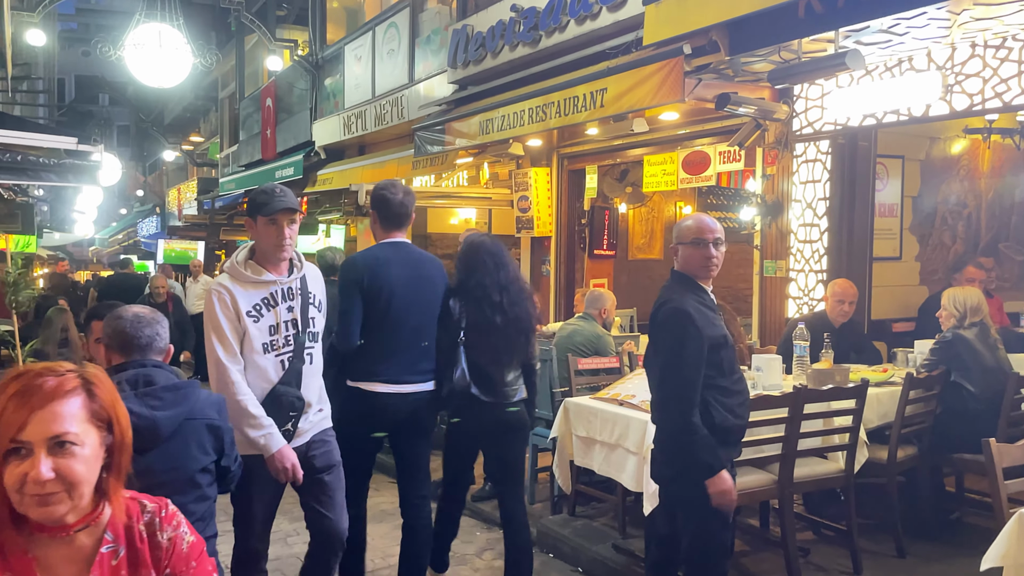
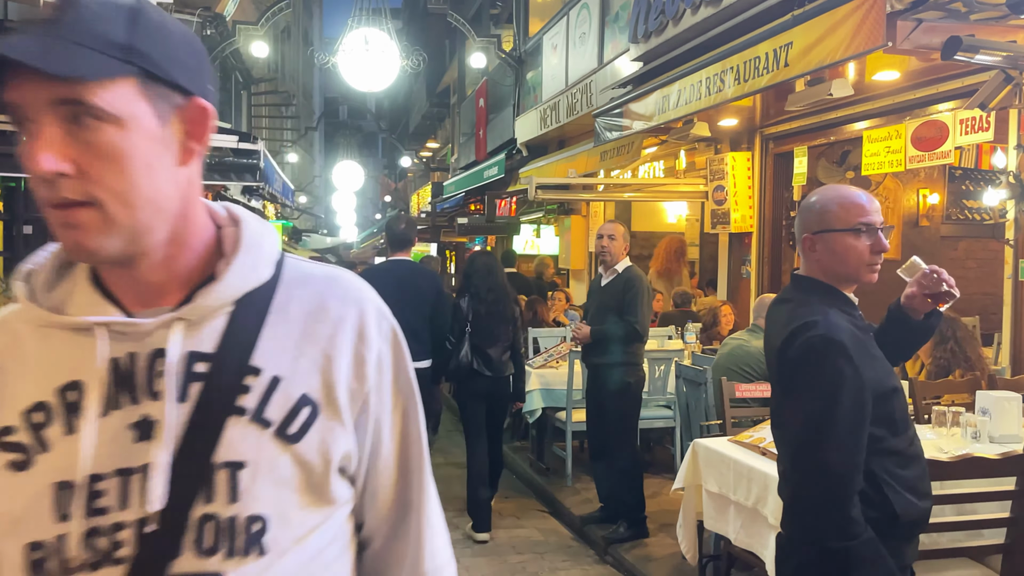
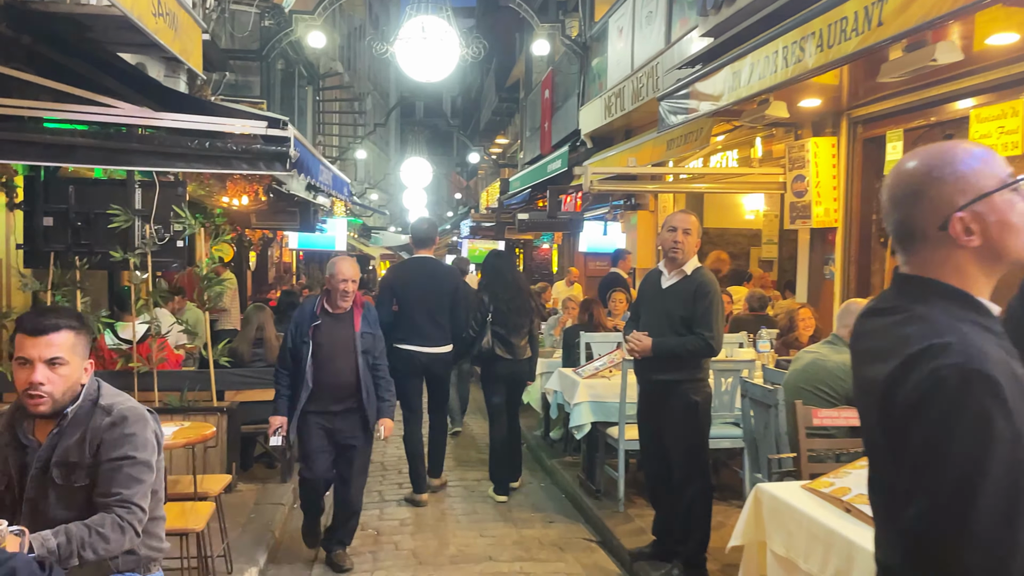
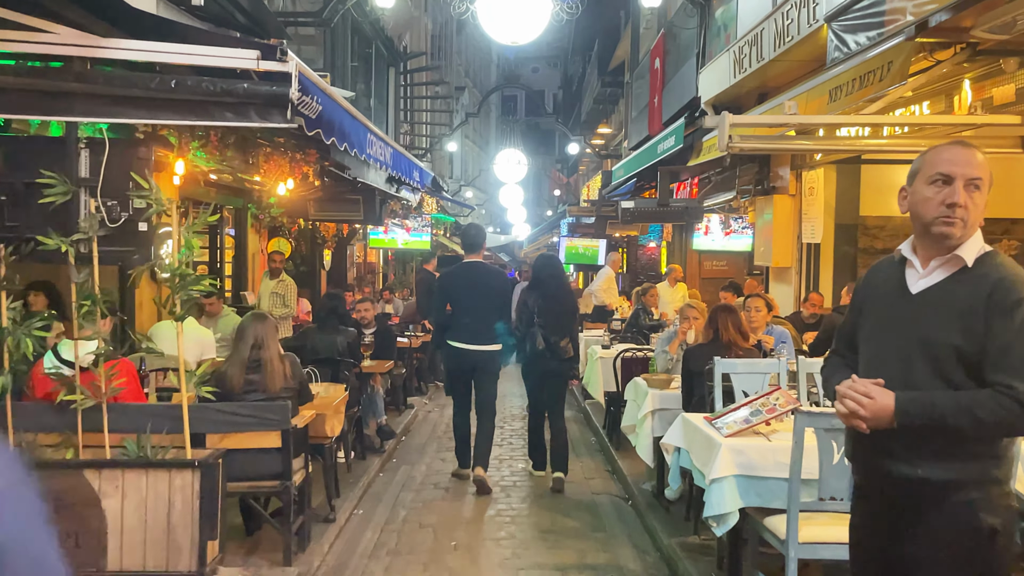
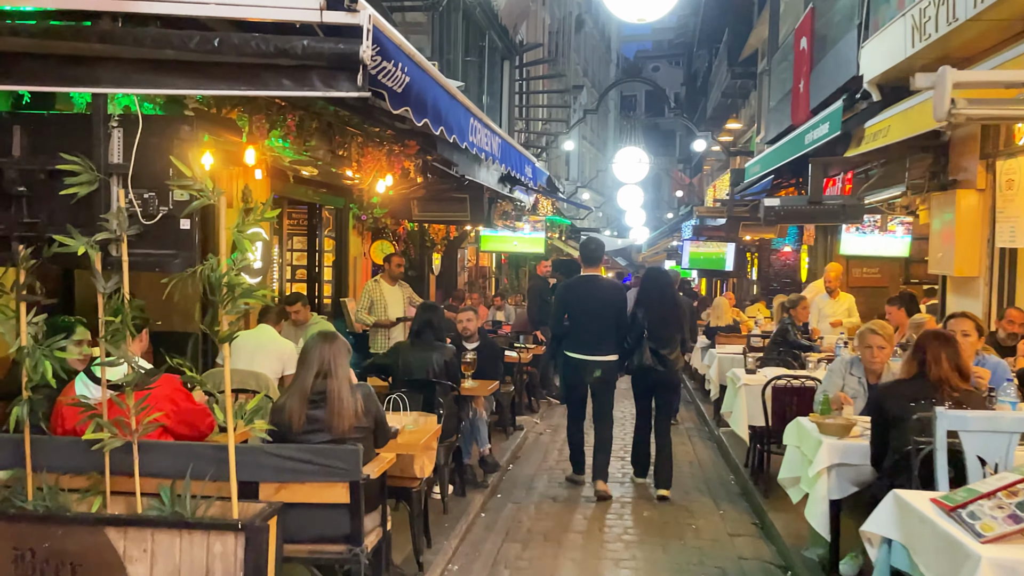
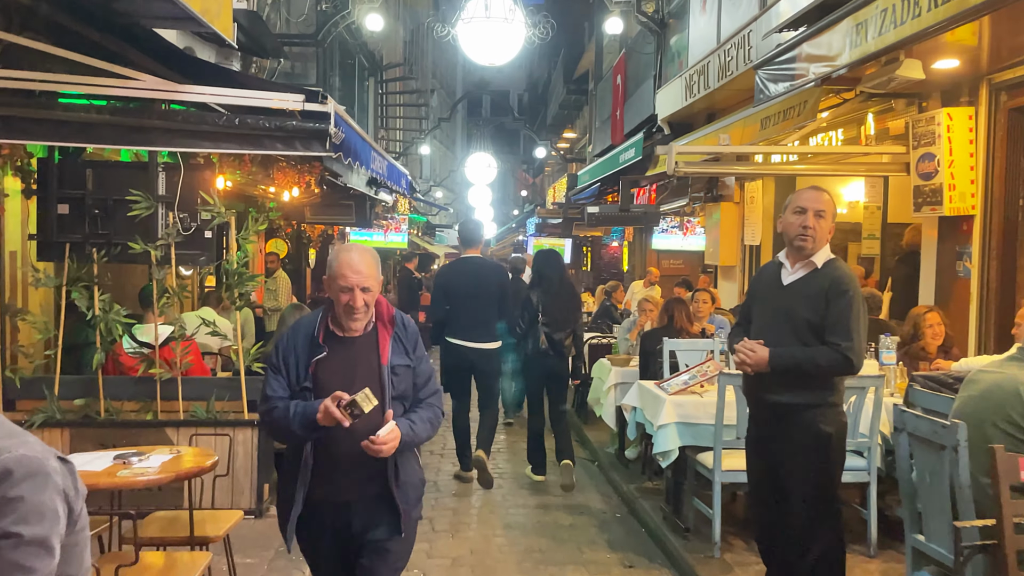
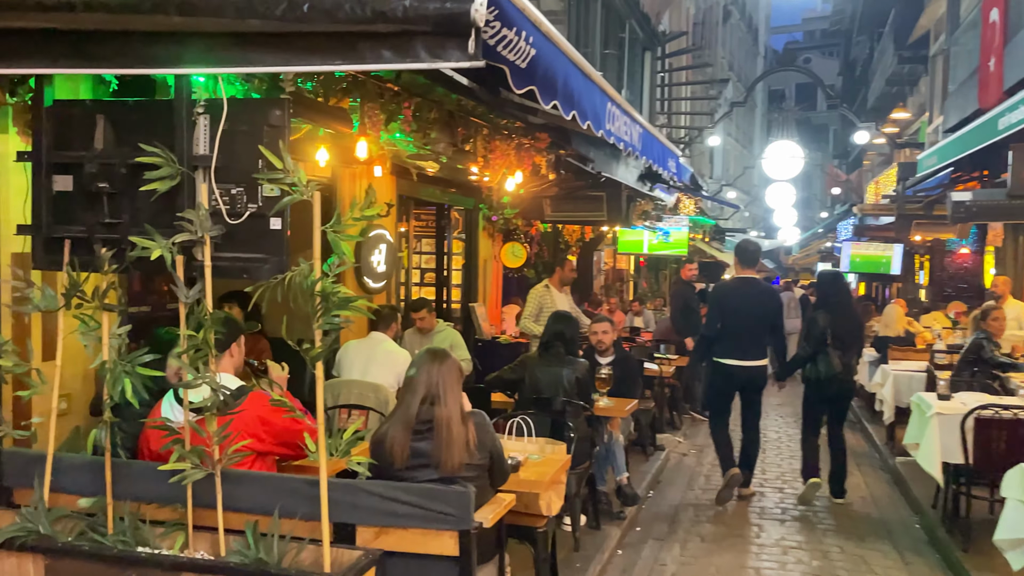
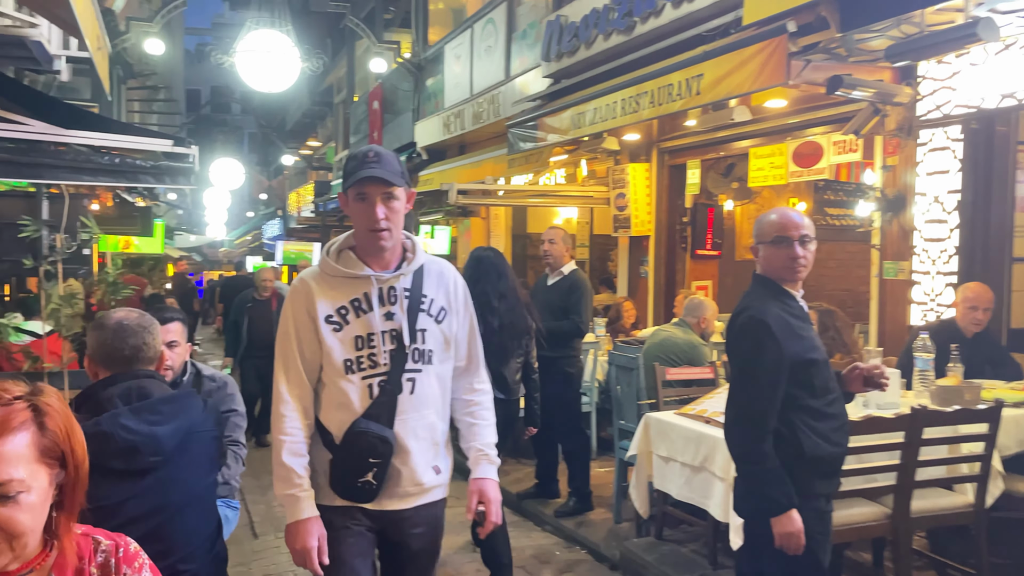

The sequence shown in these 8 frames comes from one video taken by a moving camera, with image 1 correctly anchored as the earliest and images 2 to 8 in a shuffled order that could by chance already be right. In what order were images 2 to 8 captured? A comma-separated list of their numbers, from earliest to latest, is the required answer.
8, 2, 3, 6, 4, 5, 7
